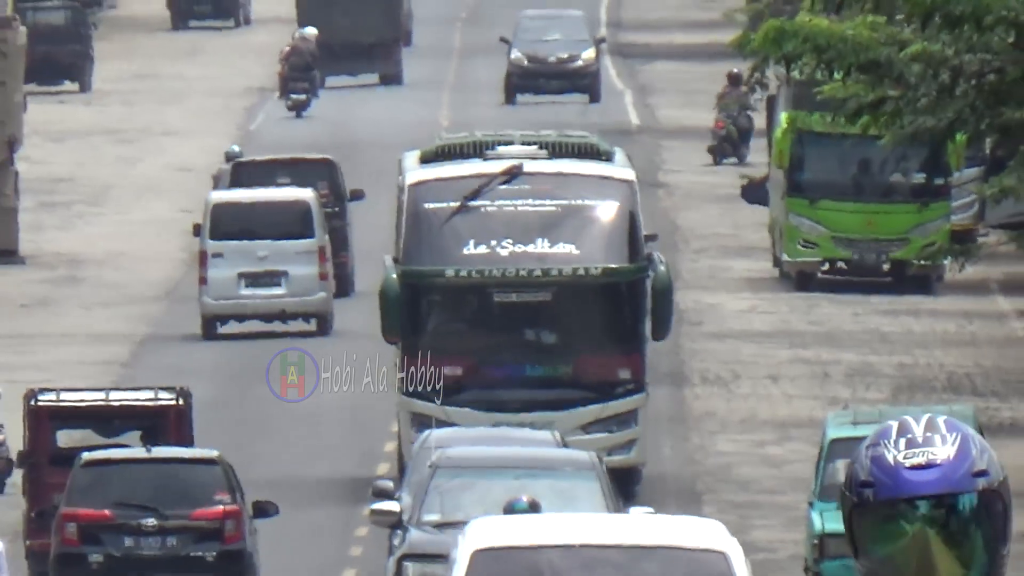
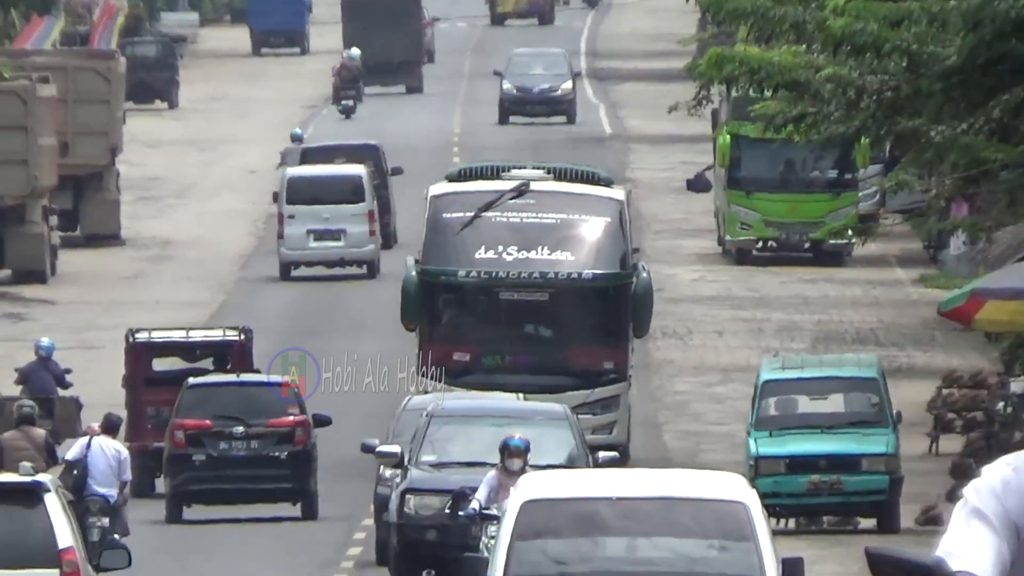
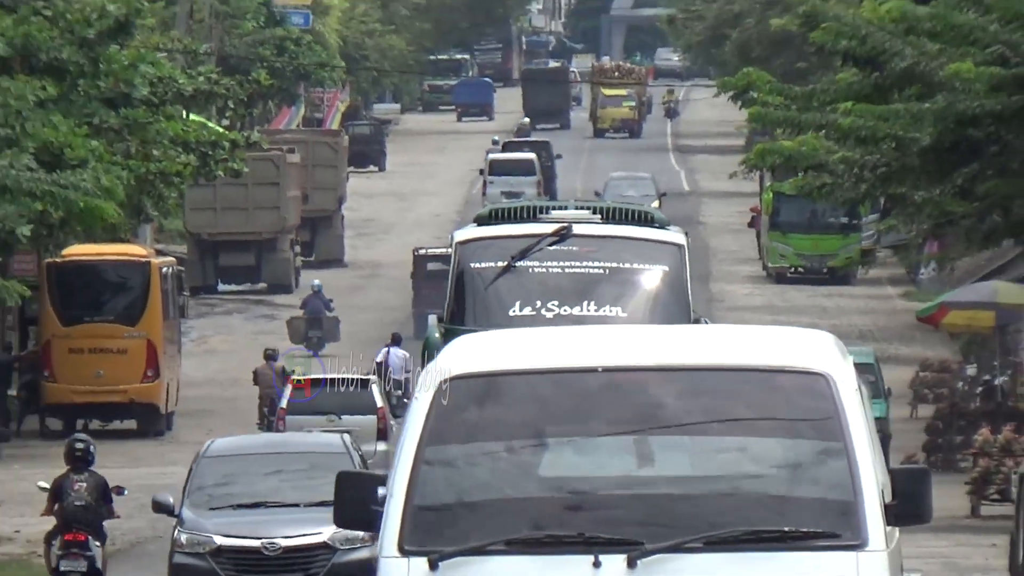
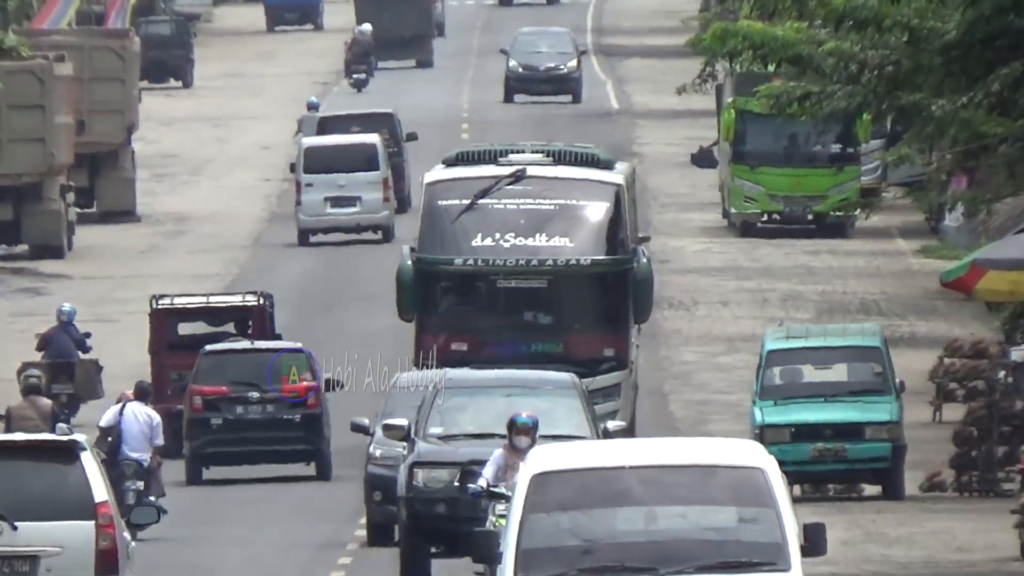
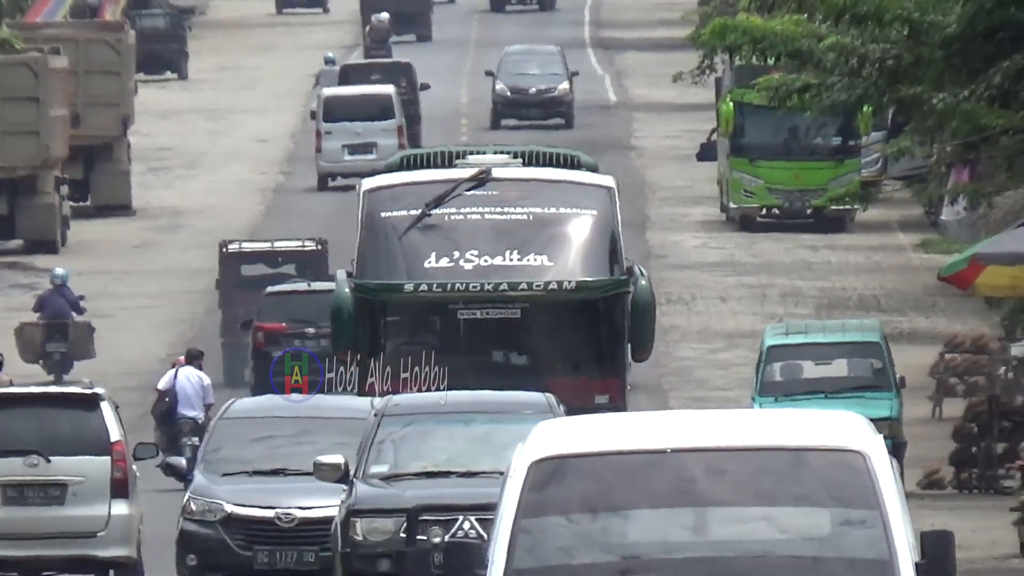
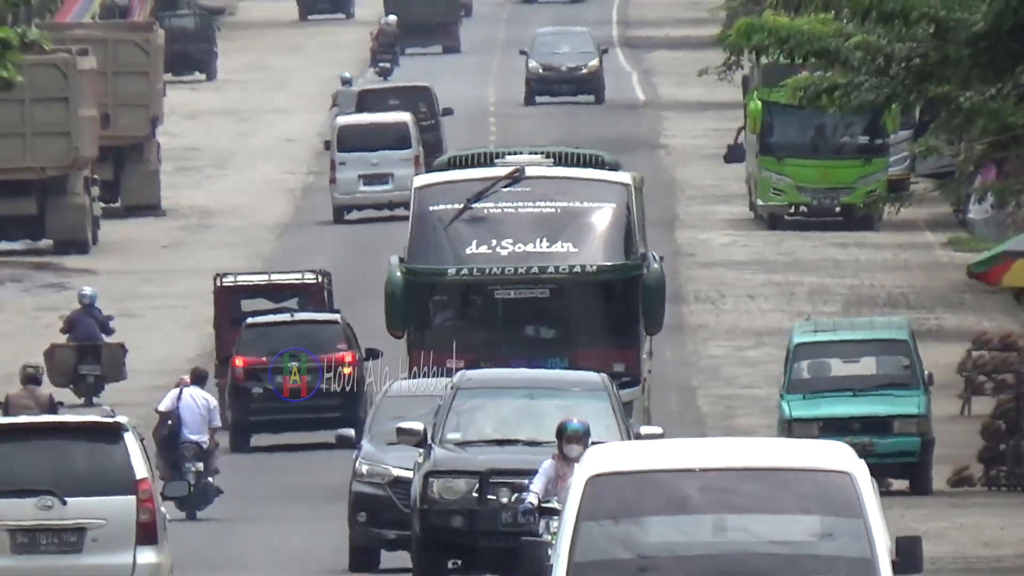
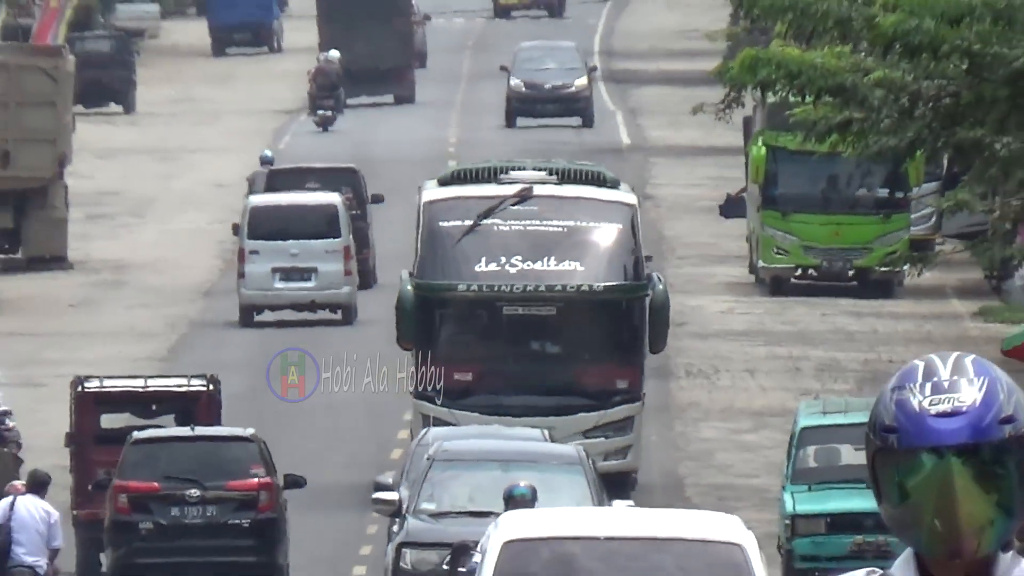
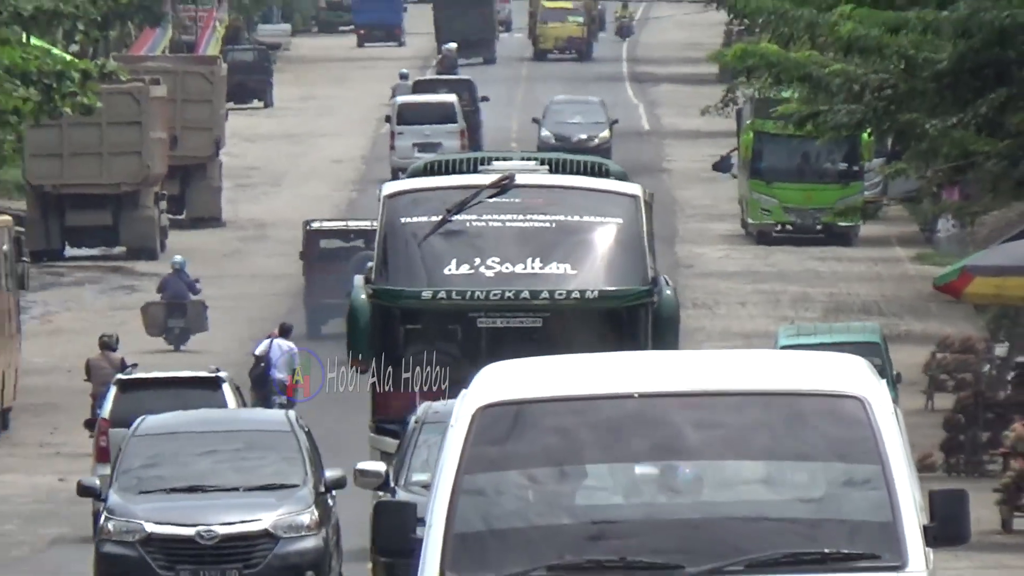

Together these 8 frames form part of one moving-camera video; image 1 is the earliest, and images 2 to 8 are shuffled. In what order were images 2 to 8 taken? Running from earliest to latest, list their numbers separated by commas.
7, 2, 4, 6, 5, 8, 3
